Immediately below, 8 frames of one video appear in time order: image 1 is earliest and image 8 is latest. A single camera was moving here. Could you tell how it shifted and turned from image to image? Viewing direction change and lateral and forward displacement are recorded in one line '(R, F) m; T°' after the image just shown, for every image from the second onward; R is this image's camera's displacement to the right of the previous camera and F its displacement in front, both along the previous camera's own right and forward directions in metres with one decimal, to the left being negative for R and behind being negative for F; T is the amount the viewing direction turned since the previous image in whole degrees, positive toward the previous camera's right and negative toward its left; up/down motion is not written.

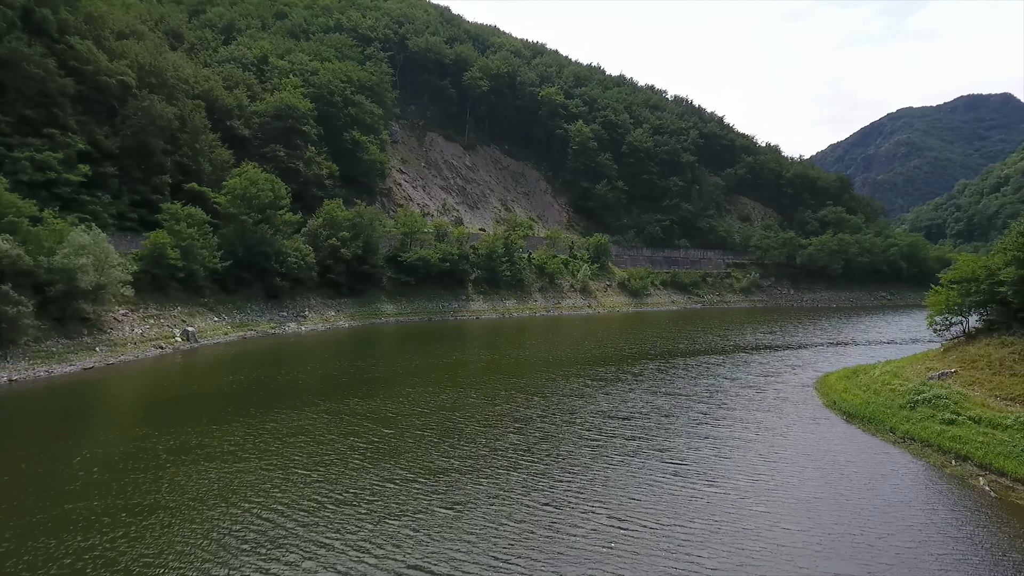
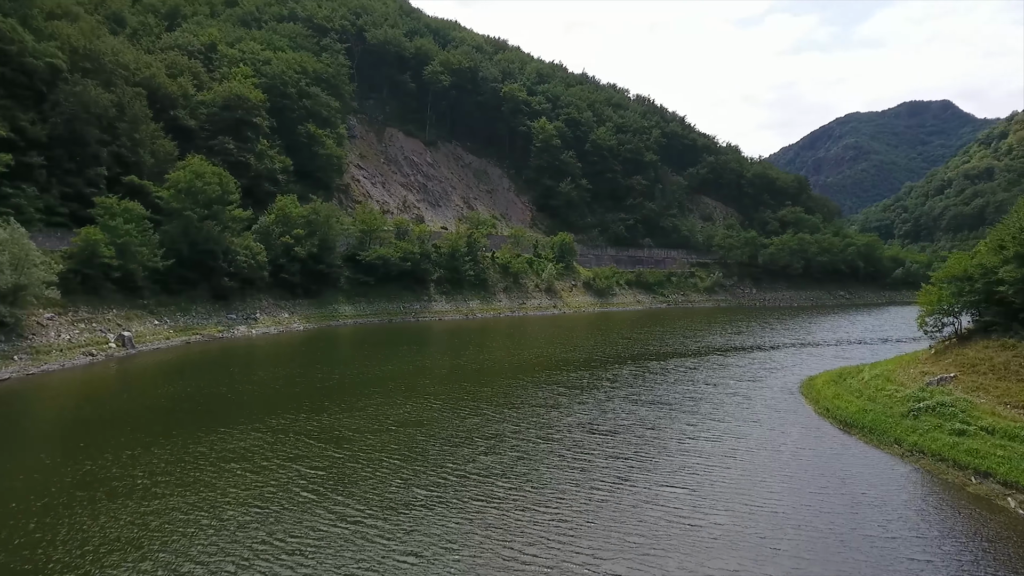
(-0.3, +1.8) m; +4°
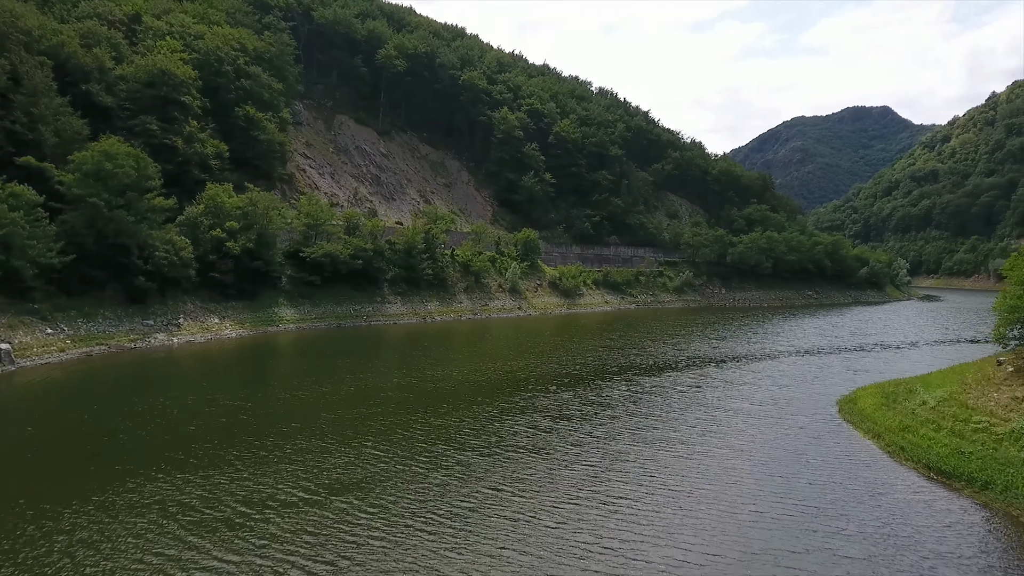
(-0.5, +4.7) m; +4°
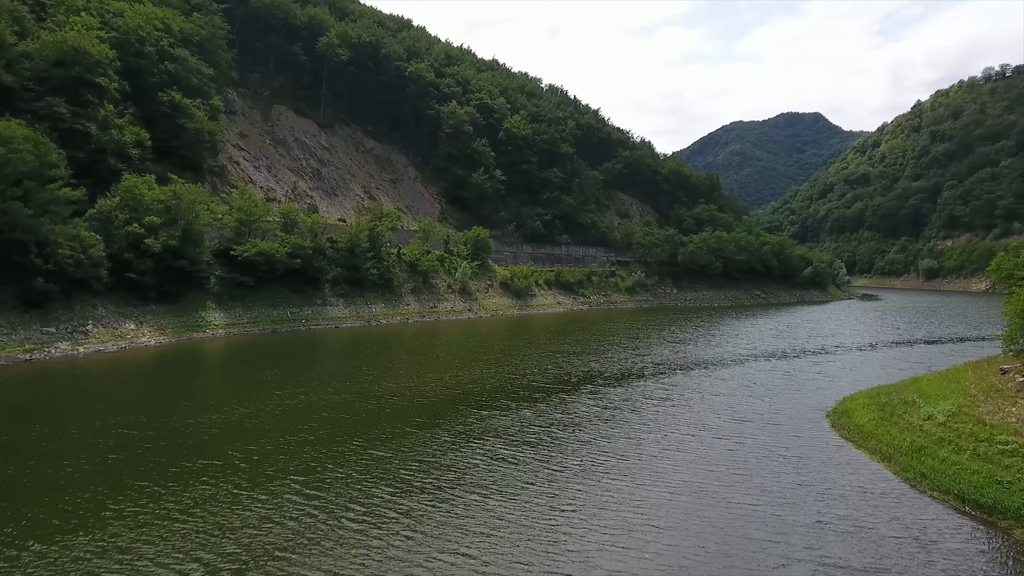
(-0.3, +2.5) m; +5°
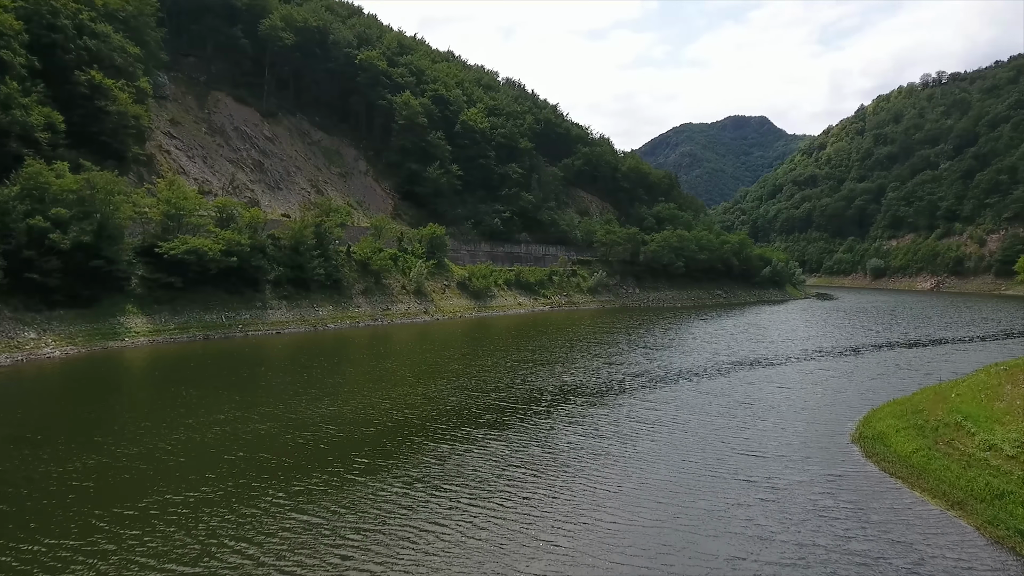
(-0.4, +3.3) m; +4°
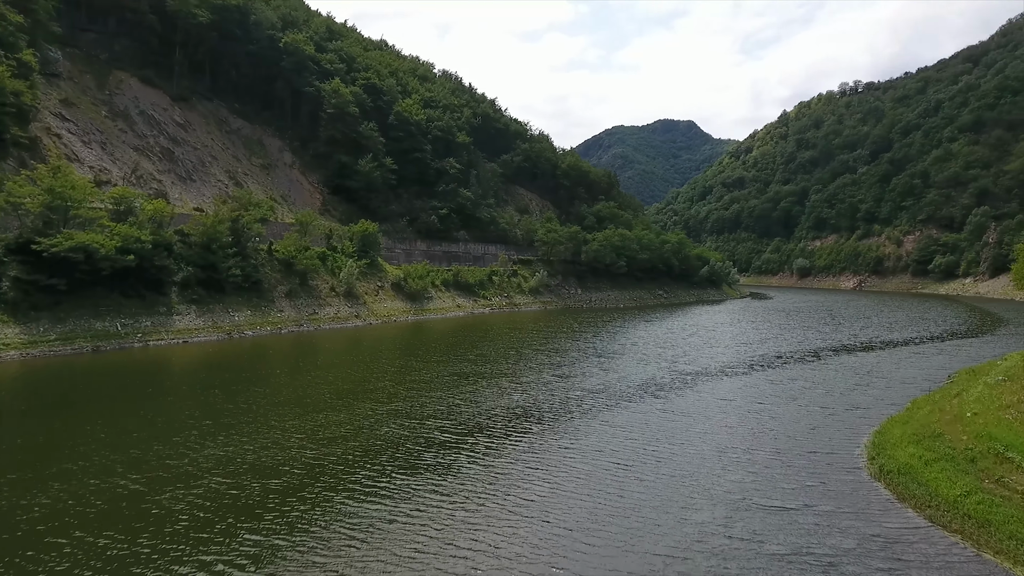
(-0.4, +3.3) m; +6°
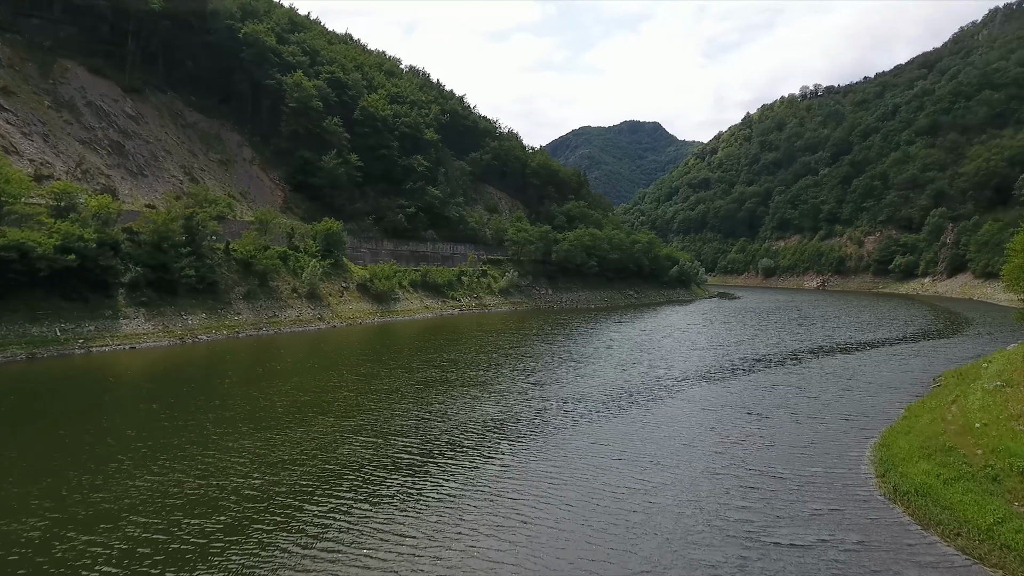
(-0.2, +1.5) m; +3°
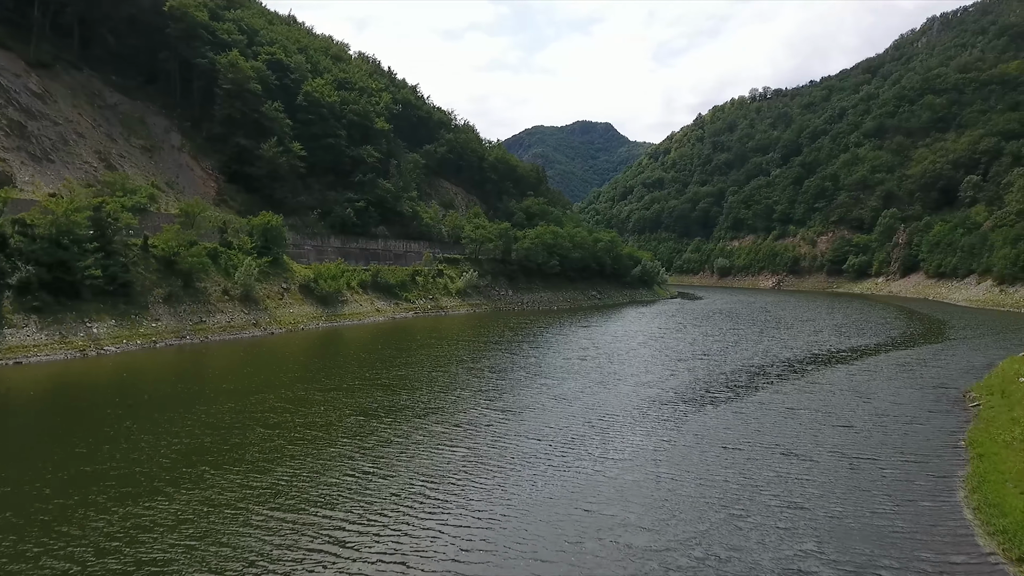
(-0.5, +4.3) m; +4°
